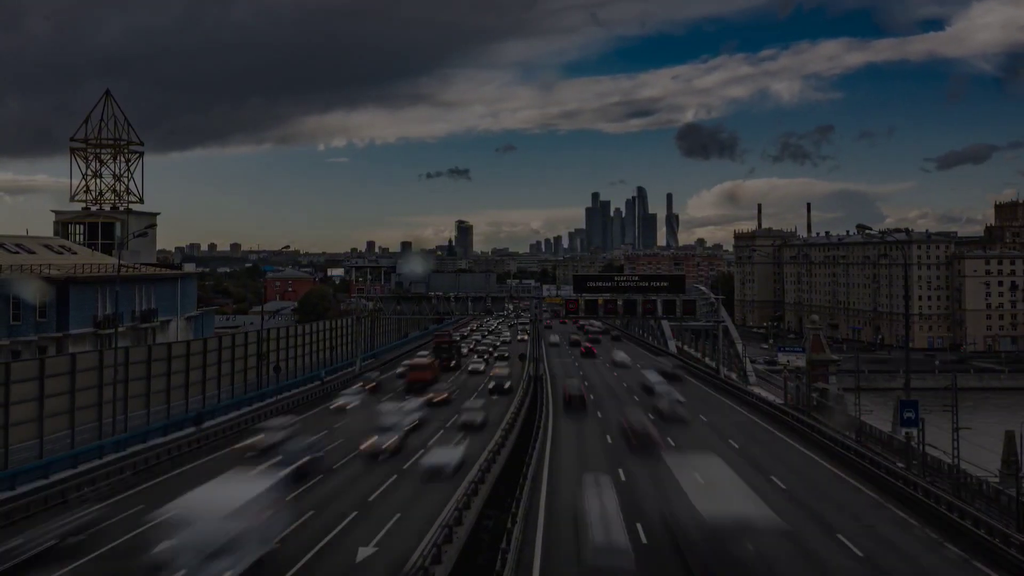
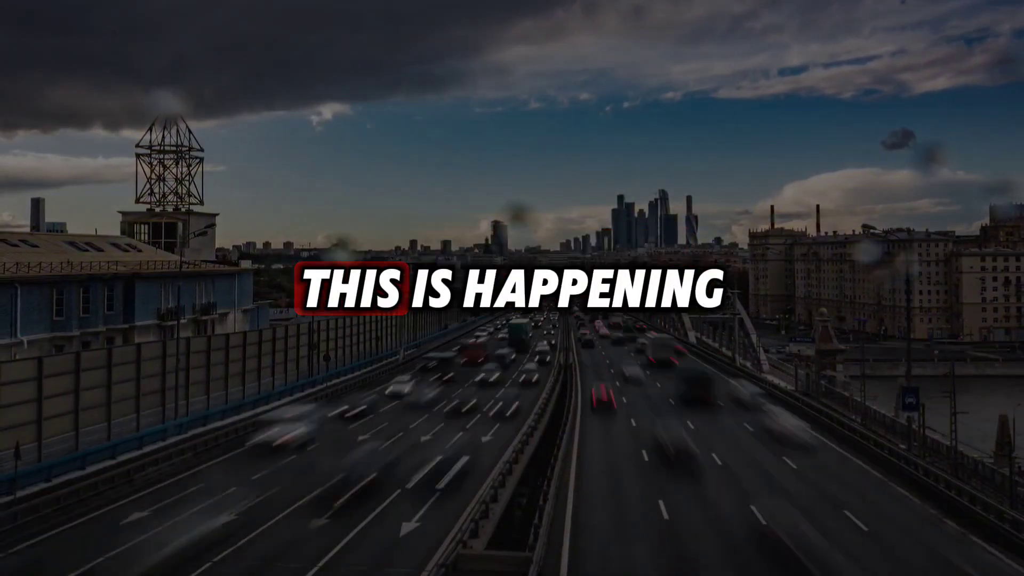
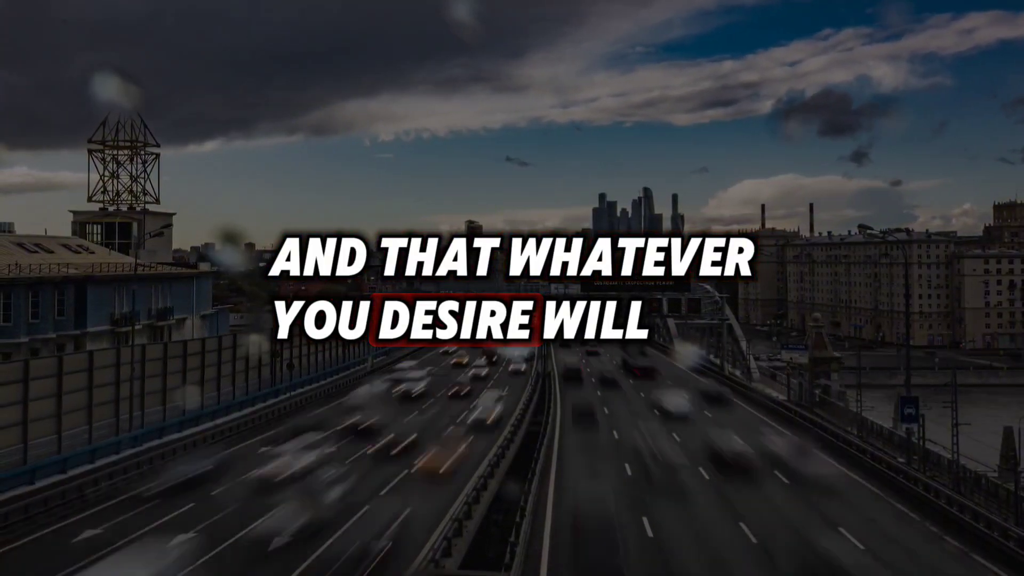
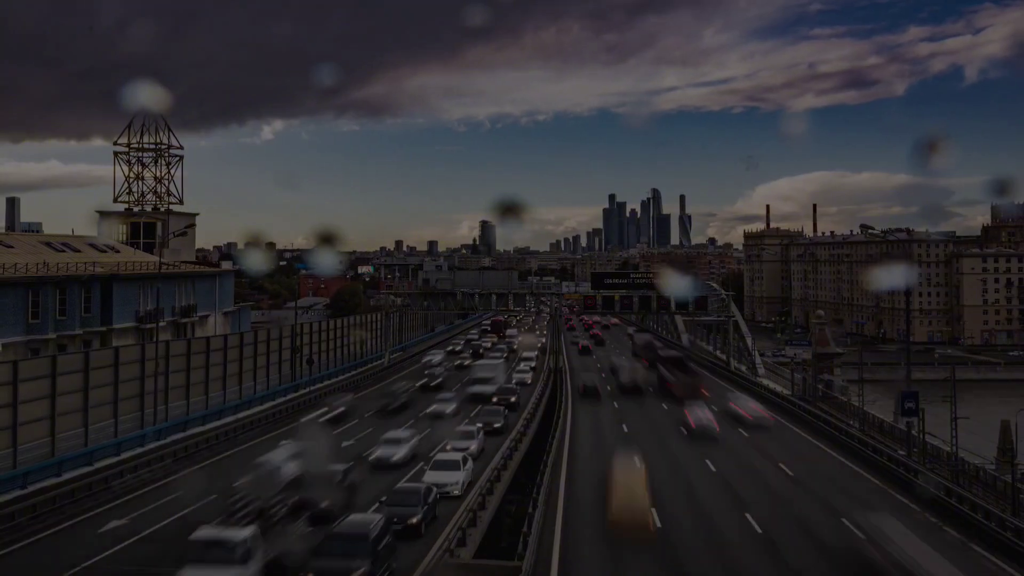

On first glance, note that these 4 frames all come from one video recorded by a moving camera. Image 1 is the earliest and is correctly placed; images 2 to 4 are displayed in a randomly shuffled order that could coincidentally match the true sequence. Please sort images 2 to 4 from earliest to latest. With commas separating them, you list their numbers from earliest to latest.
3, 4, 2
